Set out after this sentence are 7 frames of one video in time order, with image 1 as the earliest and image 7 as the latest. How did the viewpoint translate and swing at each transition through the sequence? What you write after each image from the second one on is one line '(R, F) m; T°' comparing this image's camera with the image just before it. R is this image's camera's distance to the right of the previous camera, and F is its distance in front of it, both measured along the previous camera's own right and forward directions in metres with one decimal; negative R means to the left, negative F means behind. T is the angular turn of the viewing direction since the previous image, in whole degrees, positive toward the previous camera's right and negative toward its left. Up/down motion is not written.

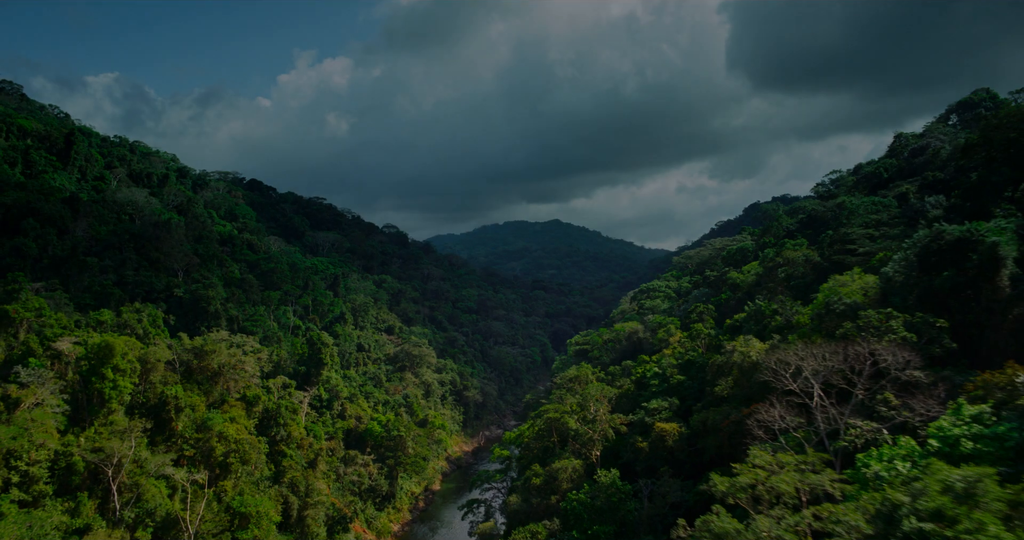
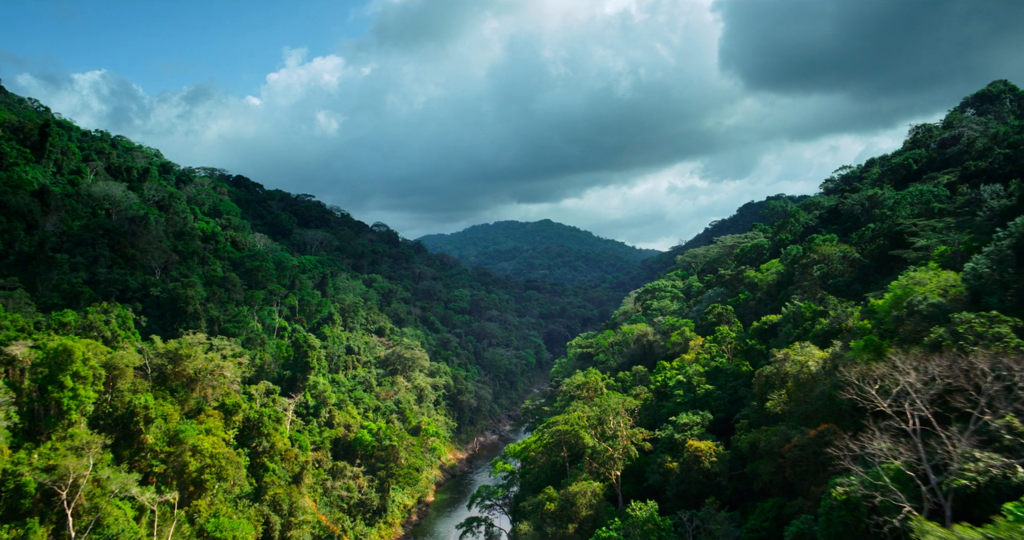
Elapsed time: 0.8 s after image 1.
(-0.4, +2.1) m; +1°
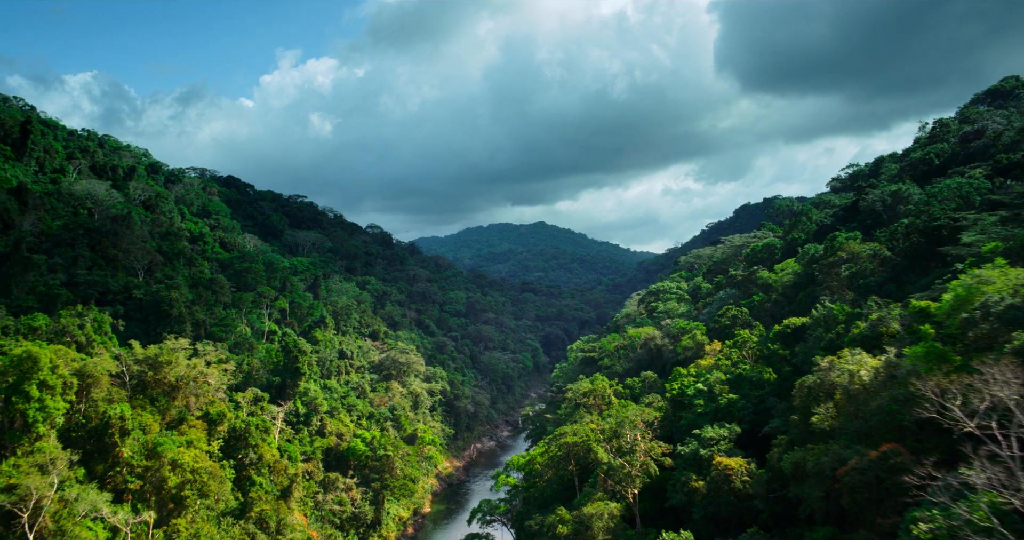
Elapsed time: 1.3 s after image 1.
(-0.2, +1.4) m; 0°
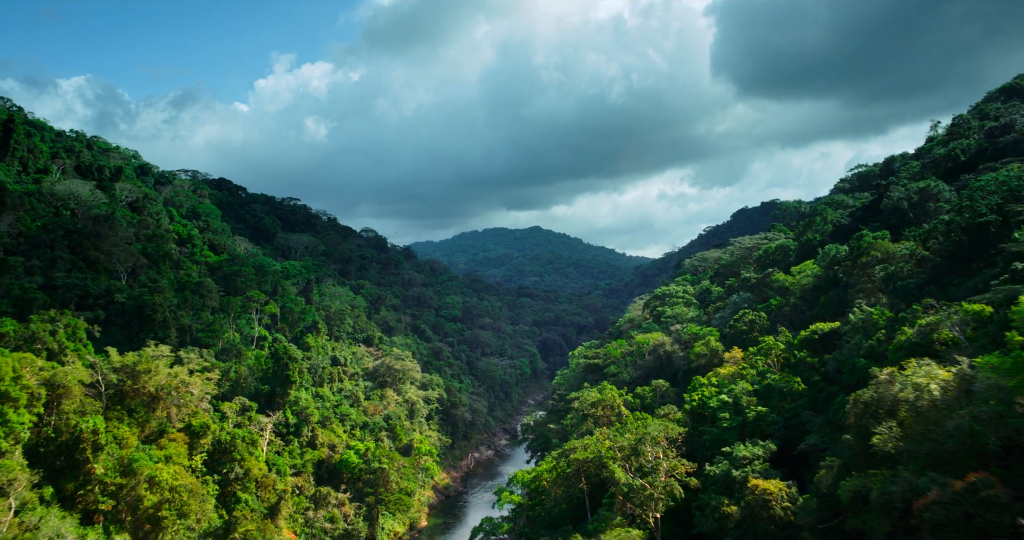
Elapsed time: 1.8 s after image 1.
(-0.2, +1.4) m; 0°
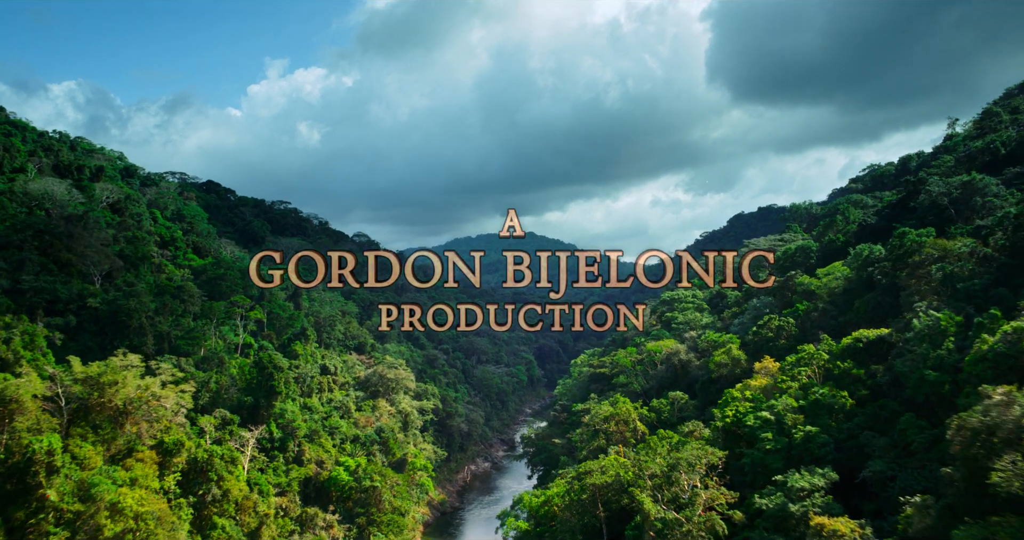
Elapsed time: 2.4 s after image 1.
(-0.3, +1.9) m; 0°
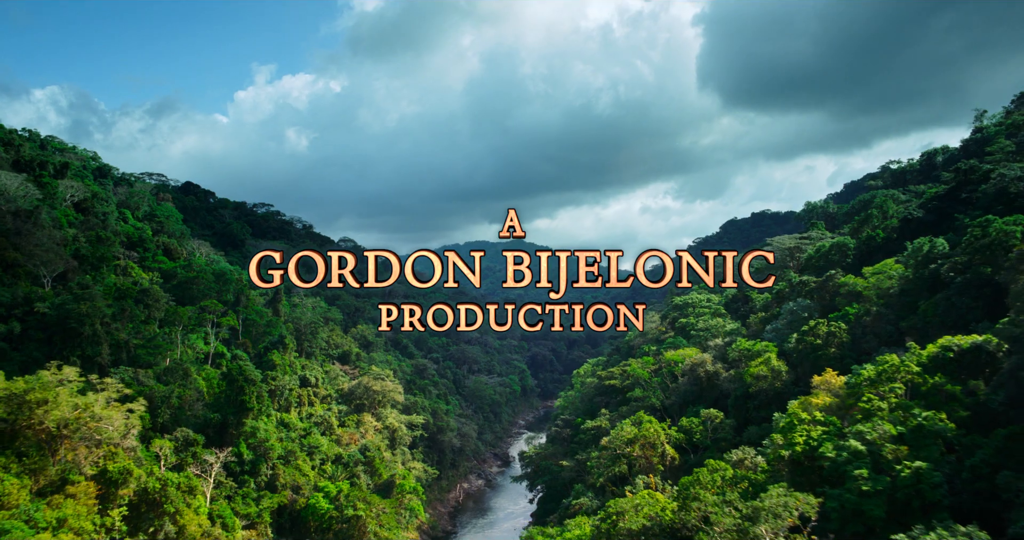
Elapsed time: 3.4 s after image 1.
(-0.4, +3.0) m; +1°
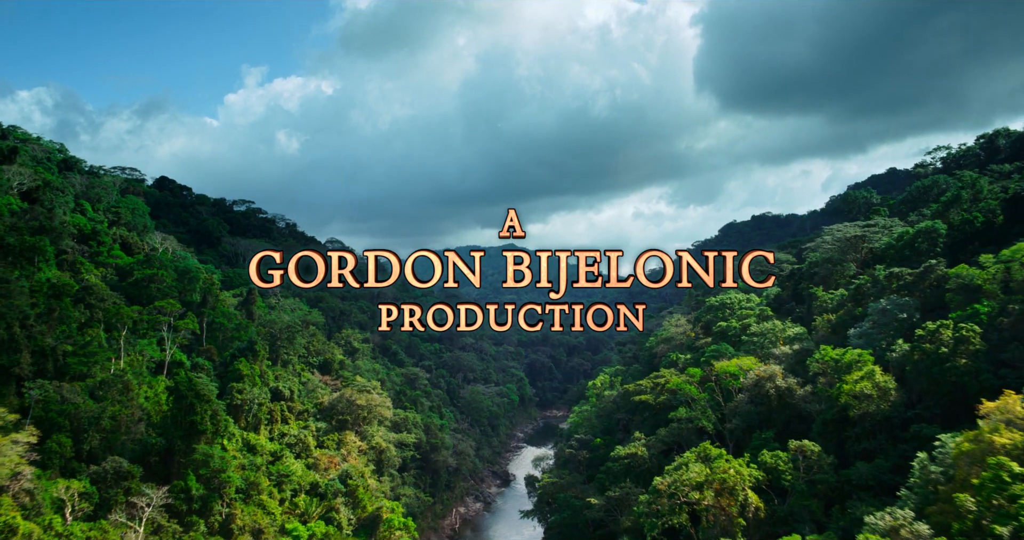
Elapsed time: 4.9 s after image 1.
(-0.5, +4.5) m; +1°
